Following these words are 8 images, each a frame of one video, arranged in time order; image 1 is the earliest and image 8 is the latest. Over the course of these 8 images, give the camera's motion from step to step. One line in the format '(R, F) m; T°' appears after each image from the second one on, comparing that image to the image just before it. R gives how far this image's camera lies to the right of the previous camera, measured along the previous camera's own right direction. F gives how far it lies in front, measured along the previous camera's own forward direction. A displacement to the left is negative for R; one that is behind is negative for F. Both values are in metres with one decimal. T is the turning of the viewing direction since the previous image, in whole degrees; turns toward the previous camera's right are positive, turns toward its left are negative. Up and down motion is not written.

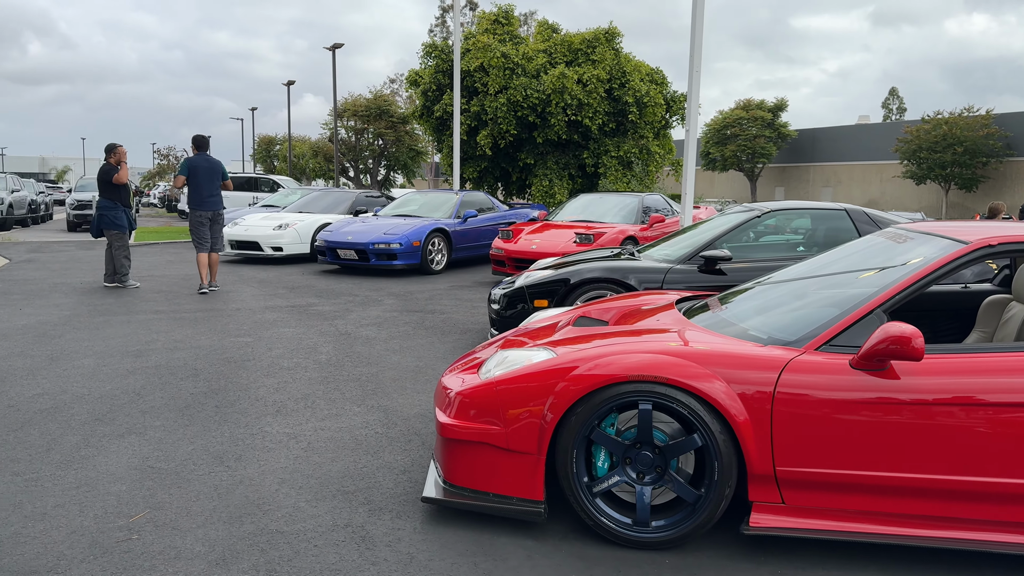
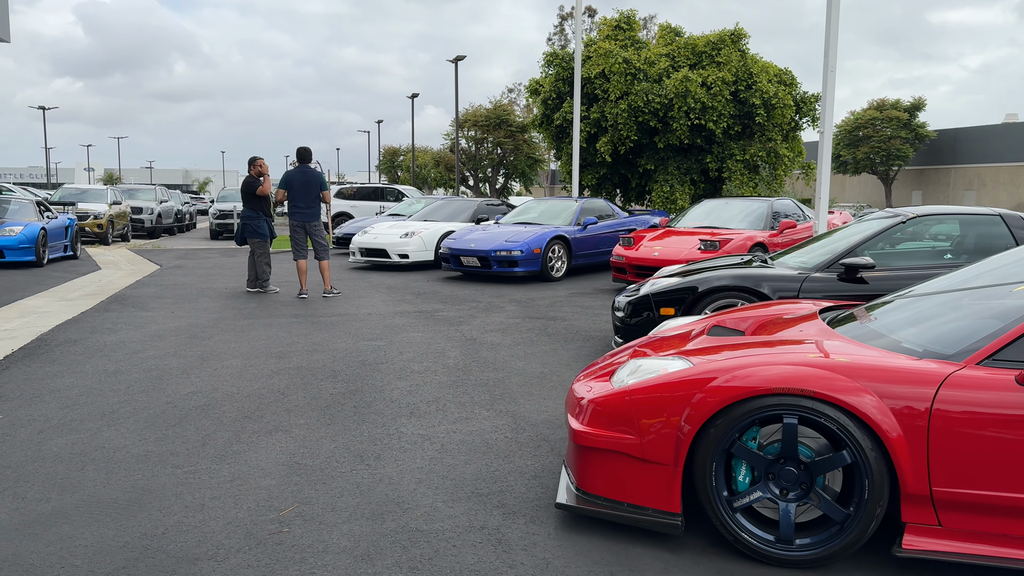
(-0.1, 0.0) m; -8°
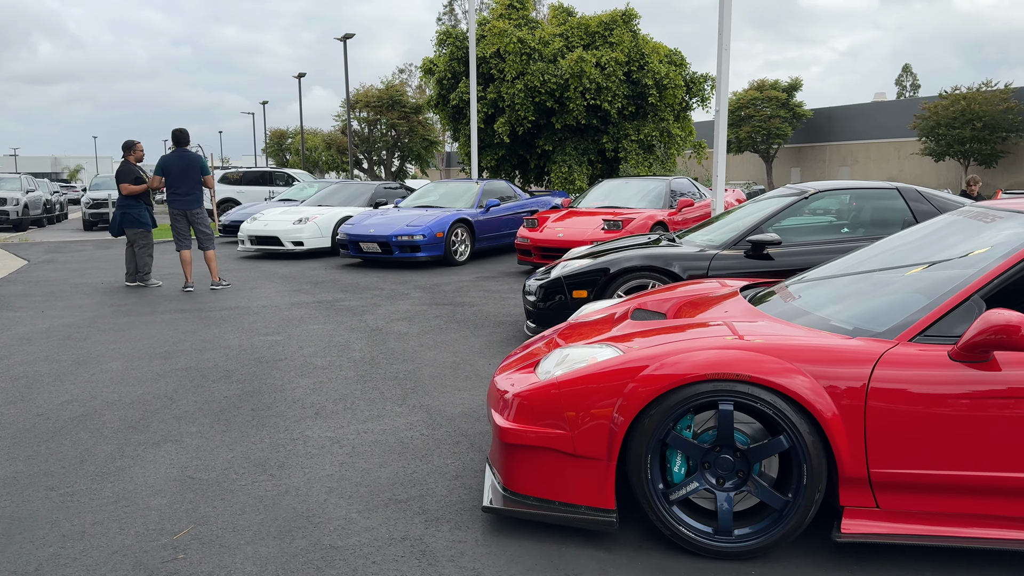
(-0.1, +0.2) m; +7°
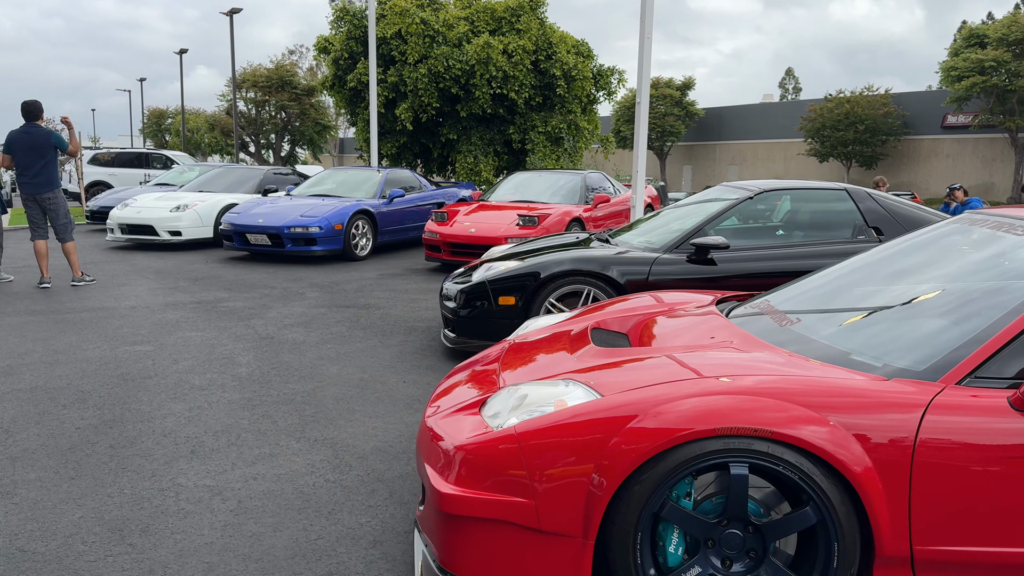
(-0.1, +0.7) m; +7°
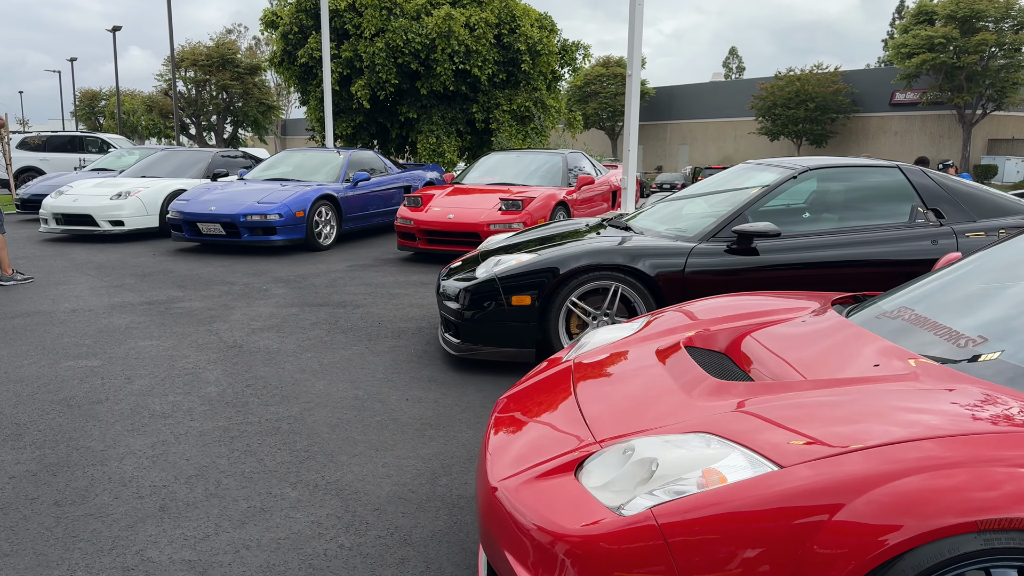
(-0.3, +0.7) m; +4°
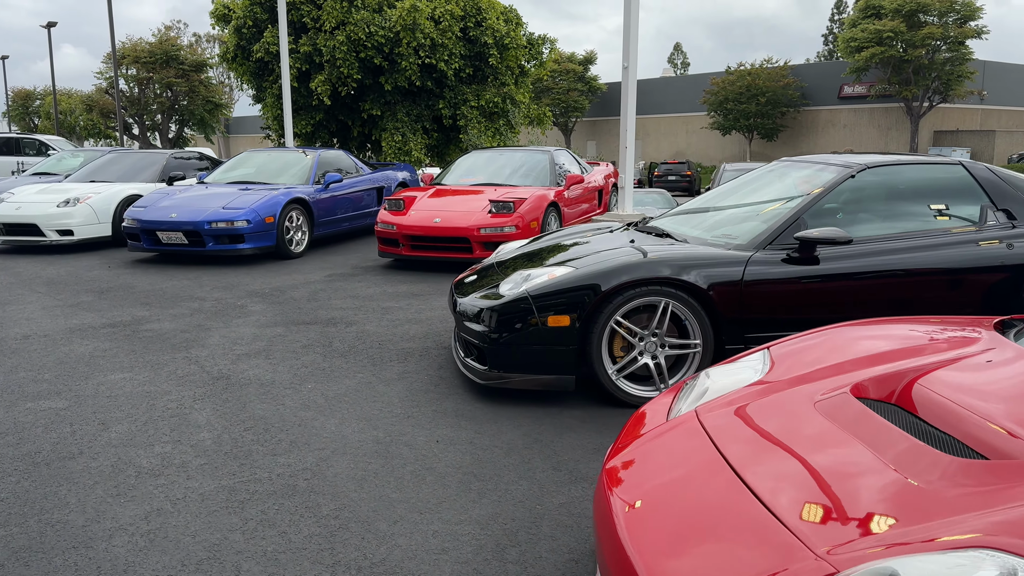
(-0.4, +0.5) m; +3°
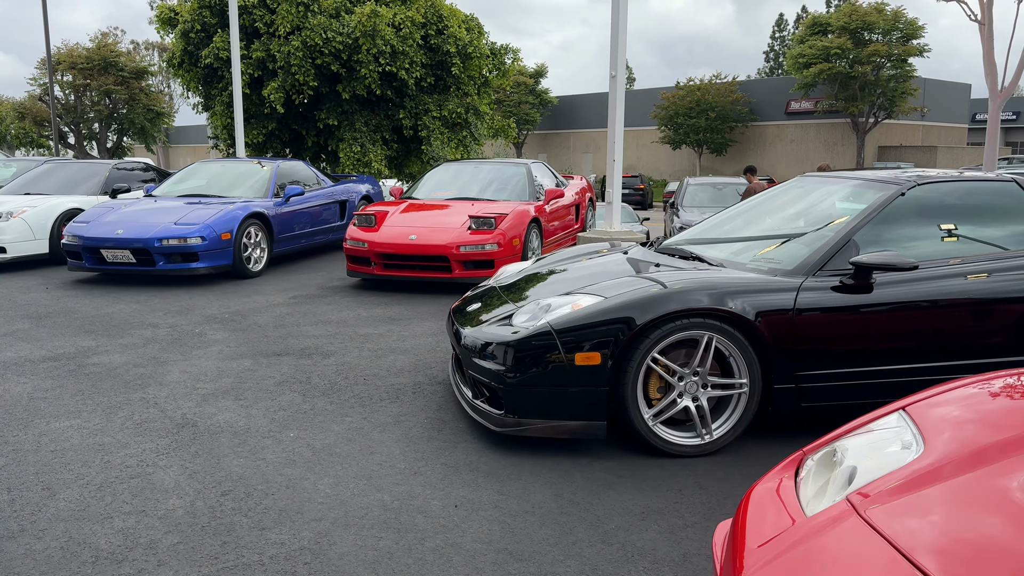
(-0.3, +0.5) m; +4°
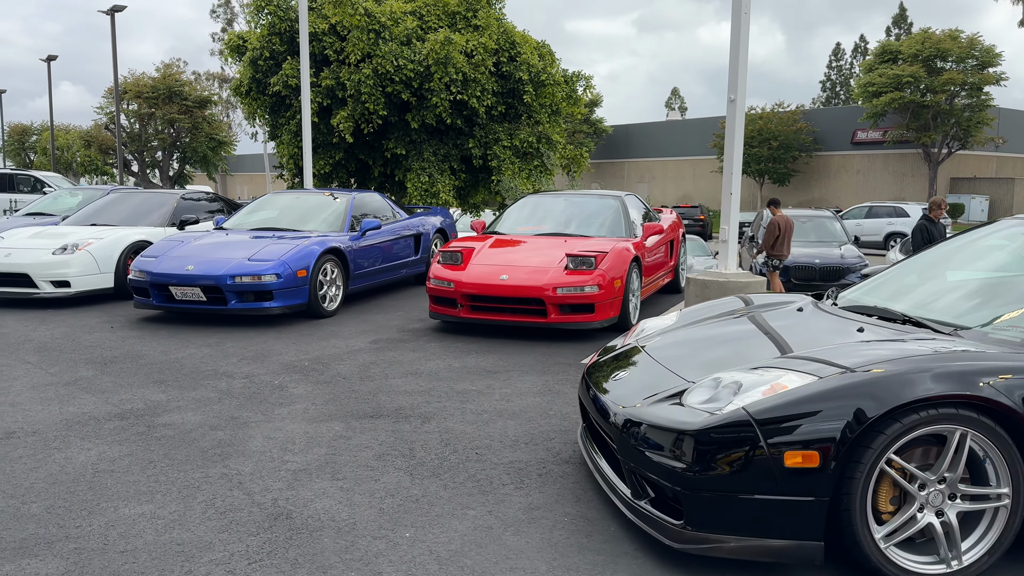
(-0.4, +0.7) m; -3°
